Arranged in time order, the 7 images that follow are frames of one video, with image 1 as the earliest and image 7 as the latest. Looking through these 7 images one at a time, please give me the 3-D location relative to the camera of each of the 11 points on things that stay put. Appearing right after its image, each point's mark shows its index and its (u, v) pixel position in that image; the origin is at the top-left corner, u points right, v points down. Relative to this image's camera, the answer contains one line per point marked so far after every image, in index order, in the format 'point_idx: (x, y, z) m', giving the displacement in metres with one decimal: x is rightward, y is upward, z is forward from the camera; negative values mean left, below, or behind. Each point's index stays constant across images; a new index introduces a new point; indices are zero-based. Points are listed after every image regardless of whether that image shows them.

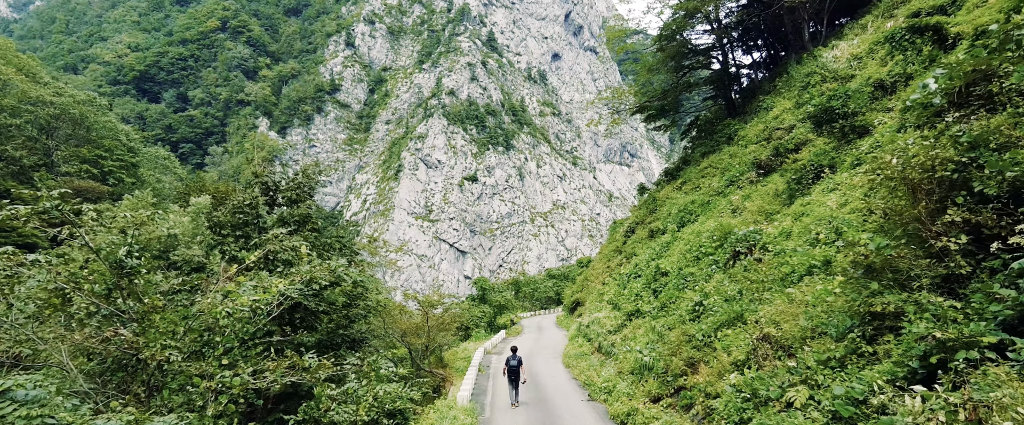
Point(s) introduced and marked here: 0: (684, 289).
0: (+5.1, -2.3, +15.6) m
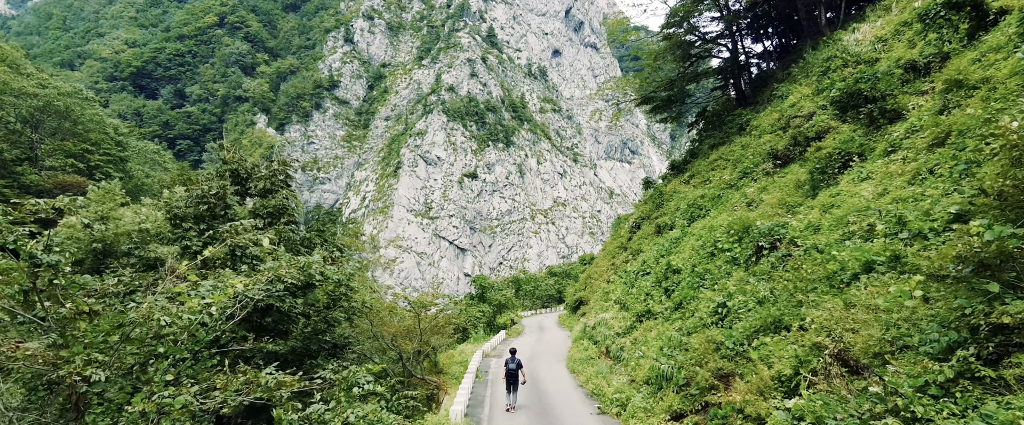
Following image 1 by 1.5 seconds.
0: (+5.1, -2.1, +14.3) m
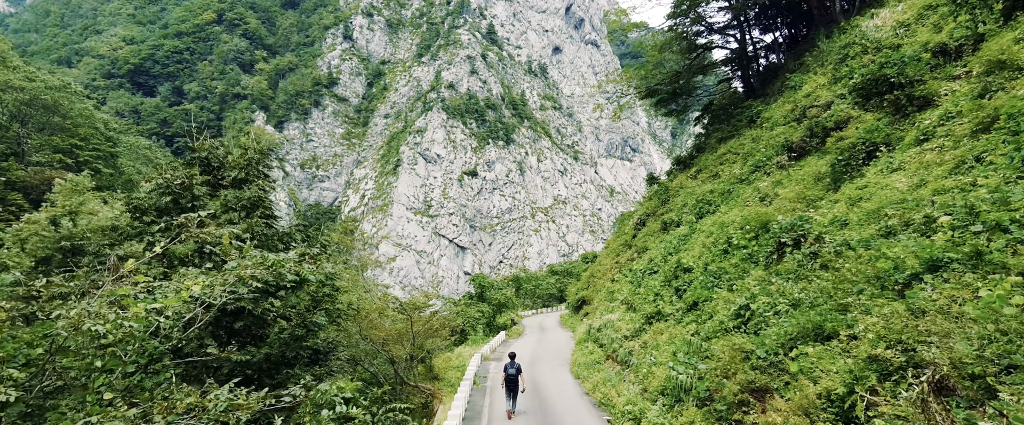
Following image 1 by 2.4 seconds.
0: (+5.1, -1.9, +13.3) m
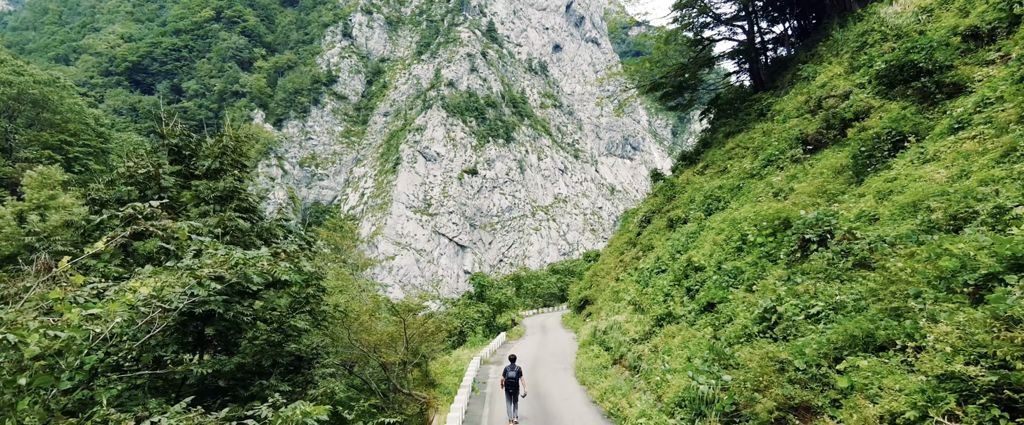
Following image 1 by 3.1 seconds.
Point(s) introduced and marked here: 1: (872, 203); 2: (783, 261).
0: (+5.1, -1.8, +12.4) m
1: (+7.5, +0.2, +10.9) m
2: (+5.7, -1.0, +11.1) m
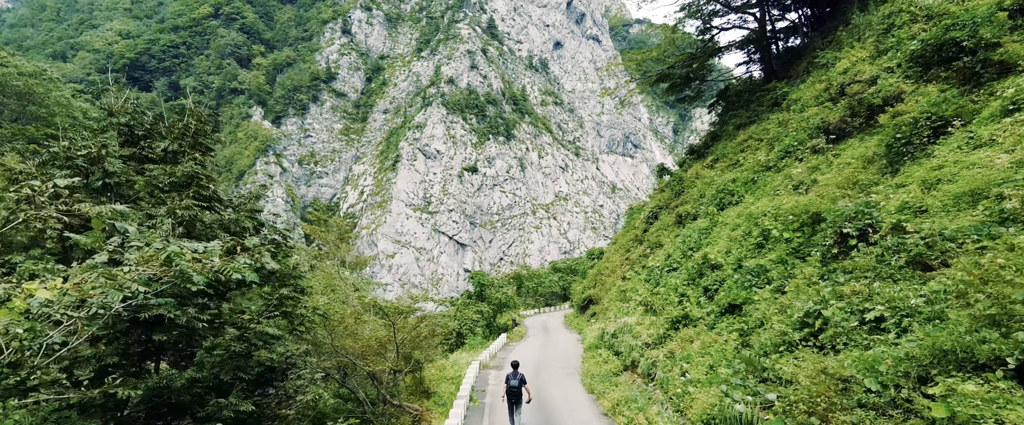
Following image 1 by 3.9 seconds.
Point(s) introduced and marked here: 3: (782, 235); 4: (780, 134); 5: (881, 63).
0: (+5.1, -1.6, +11.2) m
1: (+7.5, +0.4, +9.7) m
2: (+5.8, -0.9, +9.9) m
3: (+6.3, -0.5, +12.3) m
4: (+10.0, +2.9, +19.6) m
5: (+11.1, +4.5, +15.9) m
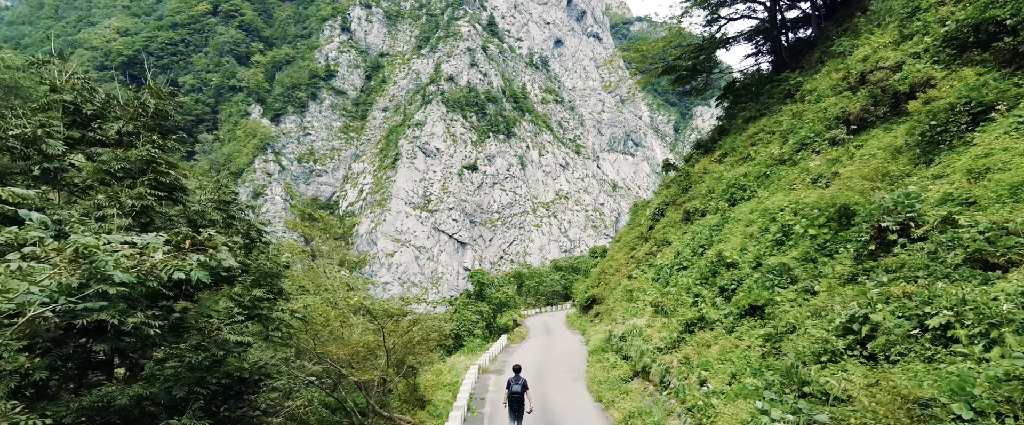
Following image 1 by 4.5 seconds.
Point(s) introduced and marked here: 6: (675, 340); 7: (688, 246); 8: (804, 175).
0: (+5.2, -1.5, +10.3) m
1: (+7.5, +0.5, +8.7) m
2: (+5.8, -0.8, +9.0) m
3: (+6.3, -0.4, +11.3) m
4: (+10.1, +3.1, +18.7) m
5: (+11.1, +4.7, +14.9) m
6: (+3.6, -2.8, +11.7) m
7: (+5.9, -1.2, +17.5) m
8: (+8.6, +1.1, +15.4) m
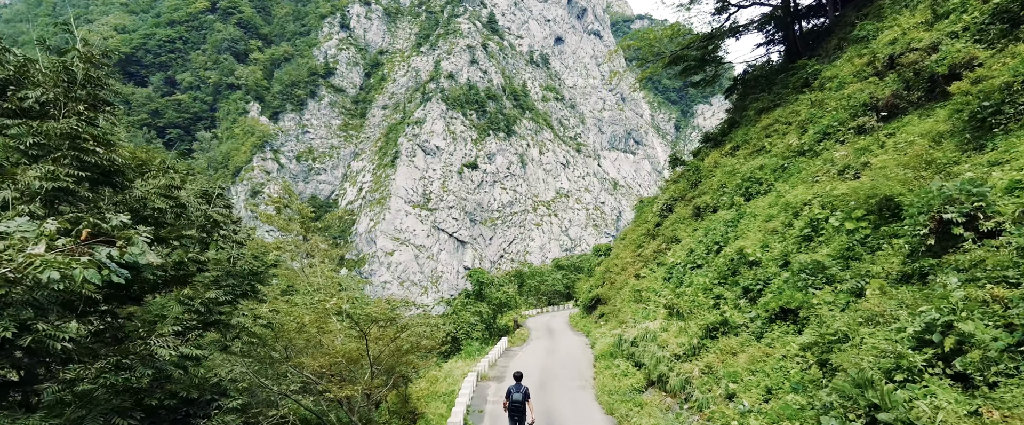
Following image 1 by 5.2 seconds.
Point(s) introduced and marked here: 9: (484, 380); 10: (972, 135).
0: (+5.2, -1.3, +9.1) m
1: (+7.6, +0.6, +7.6) m
2: (+5.8, -0.6, +7.8) m
3: (+6.3, -0.2, +10.2) m
4: (+10.1, +3.3, +17.5) m
5: (+11.2, +4.8, +13.7) m
6: (+3.6, -2.7, +10.5) m
7: (+5.9, -1.0, +16.3) m
8: (+8.6, +1.2, +14.2) m
9: (-0.8, -4.6, +14.5) m
10: (+8.7, +1.5, +9.9) m
